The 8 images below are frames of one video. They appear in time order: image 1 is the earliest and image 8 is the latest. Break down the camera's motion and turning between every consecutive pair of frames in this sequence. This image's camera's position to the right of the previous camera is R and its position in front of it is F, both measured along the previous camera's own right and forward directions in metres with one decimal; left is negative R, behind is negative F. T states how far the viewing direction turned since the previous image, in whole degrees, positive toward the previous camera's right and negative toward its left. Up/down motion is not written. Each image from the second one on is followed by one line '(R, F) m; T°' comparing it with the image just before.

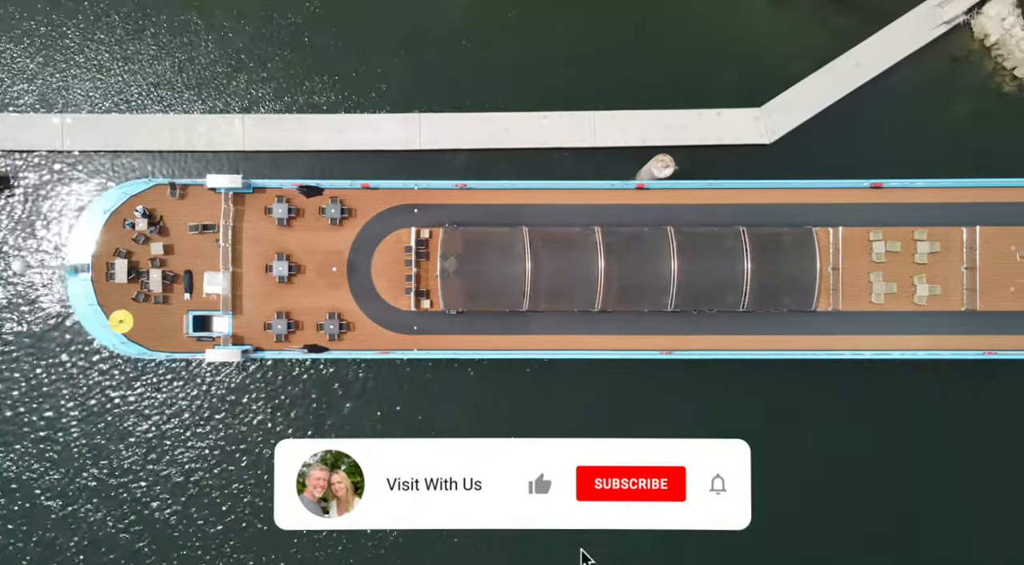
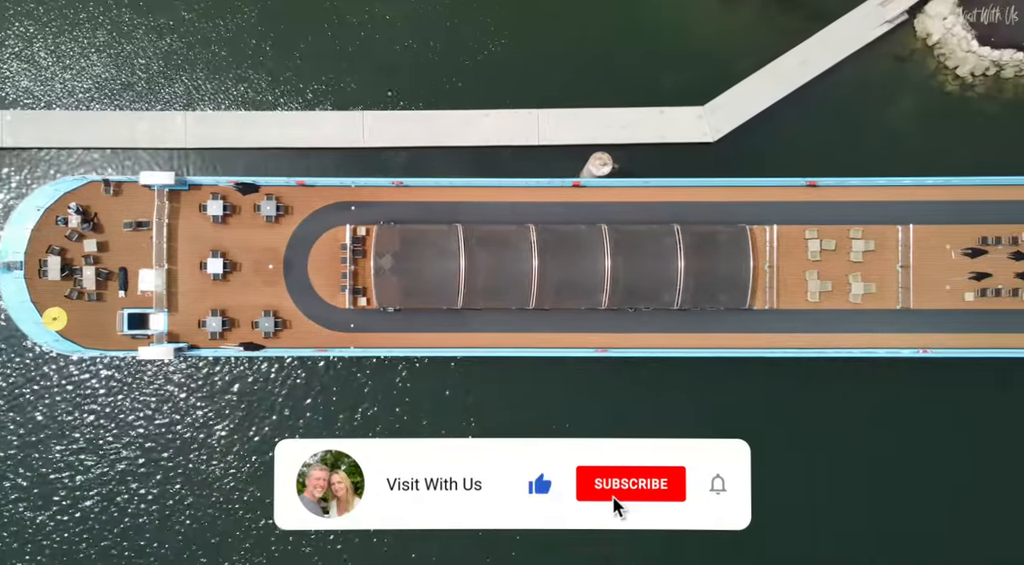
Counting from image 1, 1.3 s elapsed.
(+2.2, +0.1) m; +1°
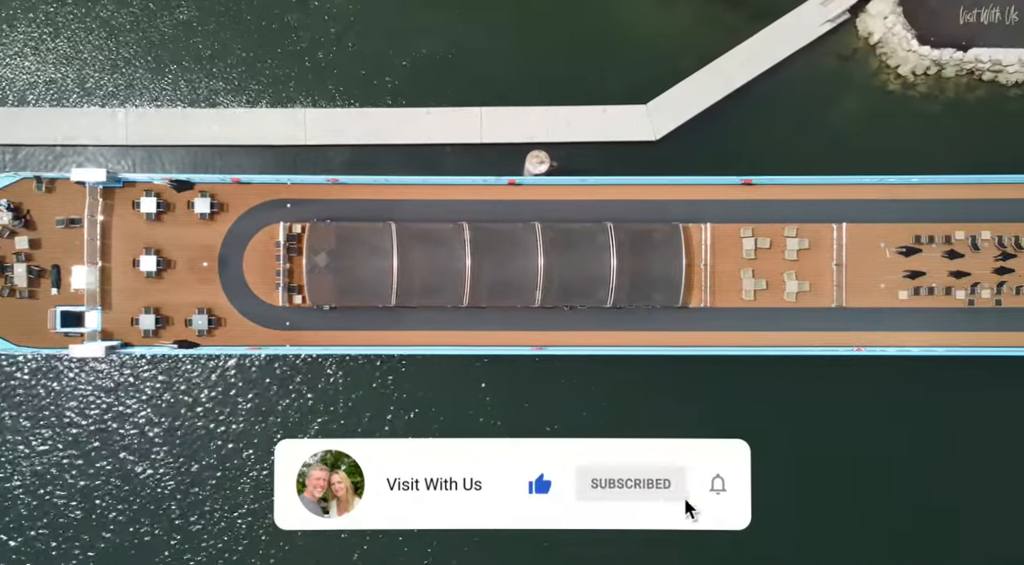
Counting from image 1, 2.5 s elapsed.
(+2.2, +0.1) m; +1°
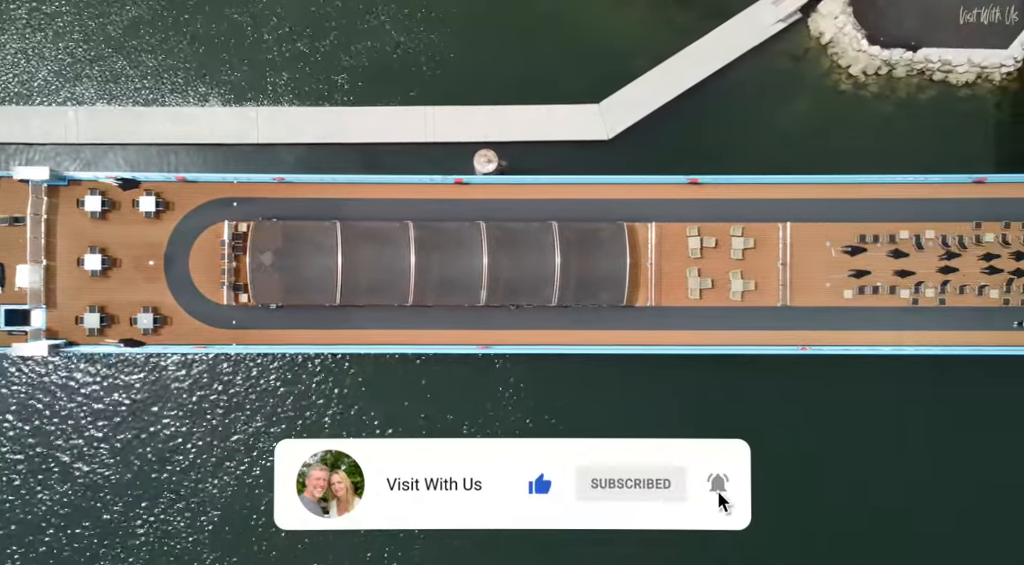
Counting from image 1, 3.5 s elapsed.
(+1.8, 0.0) m; 0°
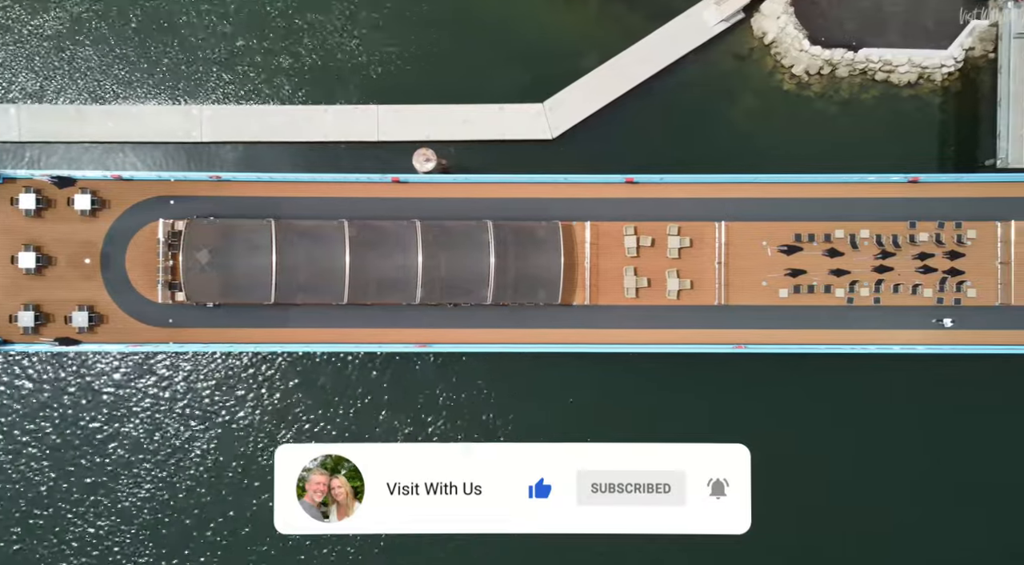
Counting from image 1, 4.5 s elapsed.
(+2.1, 0.0) m; +1°
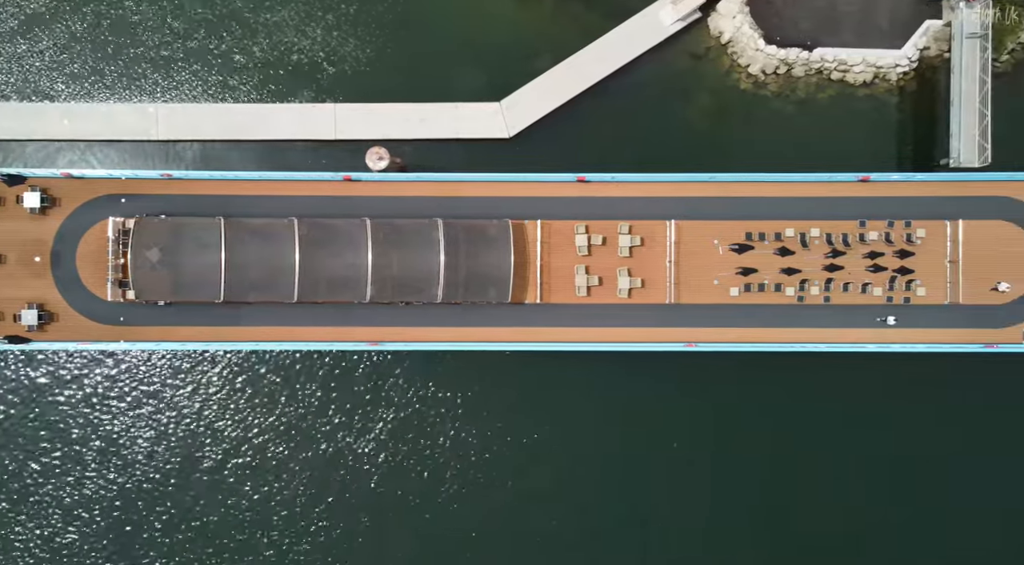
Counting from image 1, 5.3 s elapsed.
(+1.6, 0.0) m; 0°
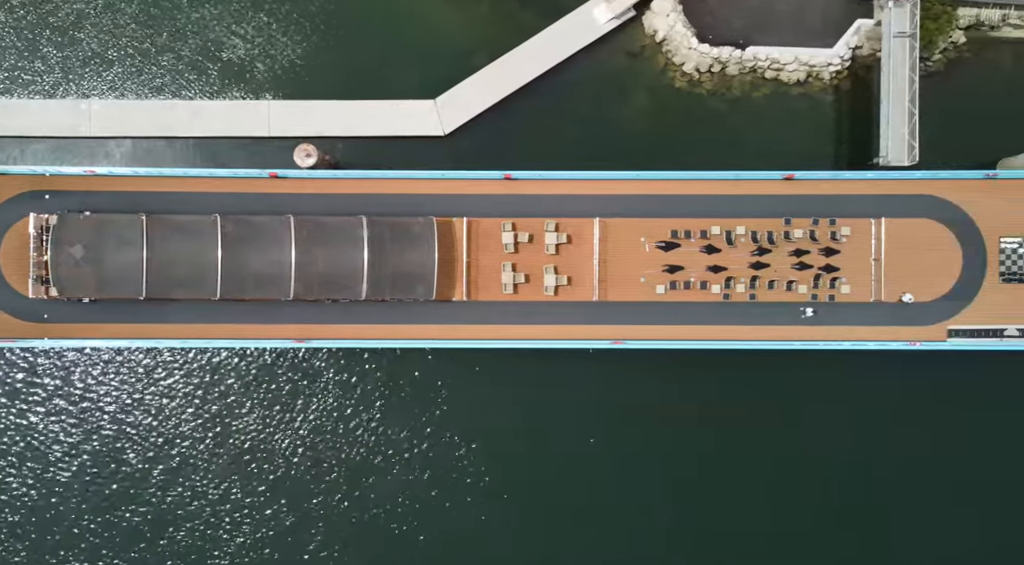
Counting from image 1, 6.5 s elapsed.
(+2.4, 0.0) m; +1°
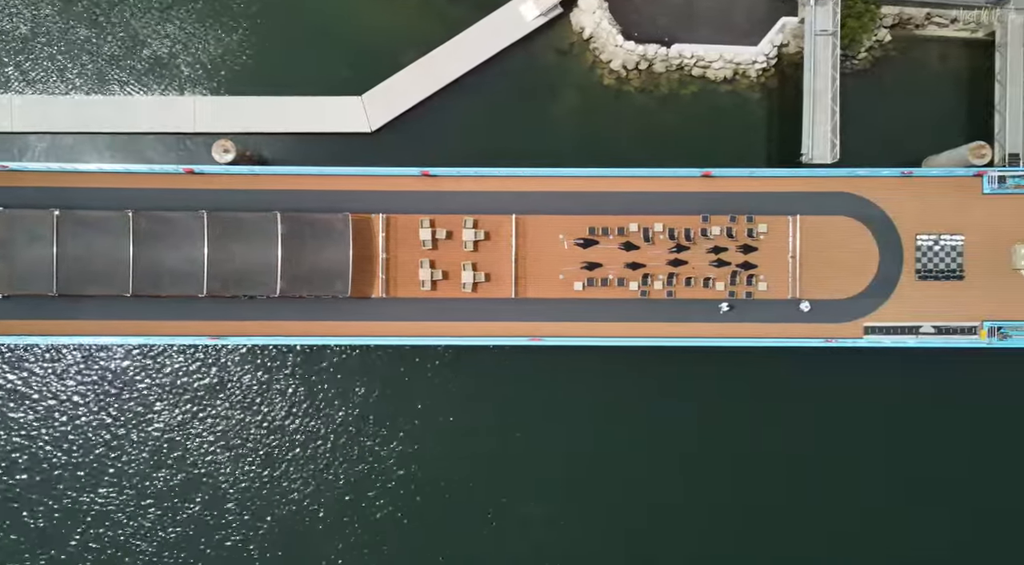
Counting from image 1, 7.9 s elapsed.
(+2.7, +0.1) m; +1°
